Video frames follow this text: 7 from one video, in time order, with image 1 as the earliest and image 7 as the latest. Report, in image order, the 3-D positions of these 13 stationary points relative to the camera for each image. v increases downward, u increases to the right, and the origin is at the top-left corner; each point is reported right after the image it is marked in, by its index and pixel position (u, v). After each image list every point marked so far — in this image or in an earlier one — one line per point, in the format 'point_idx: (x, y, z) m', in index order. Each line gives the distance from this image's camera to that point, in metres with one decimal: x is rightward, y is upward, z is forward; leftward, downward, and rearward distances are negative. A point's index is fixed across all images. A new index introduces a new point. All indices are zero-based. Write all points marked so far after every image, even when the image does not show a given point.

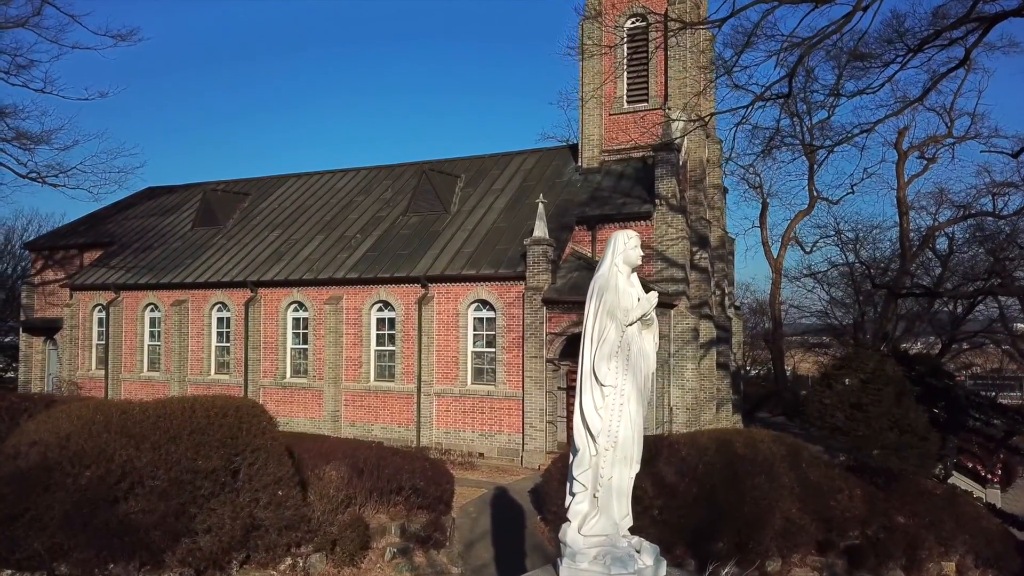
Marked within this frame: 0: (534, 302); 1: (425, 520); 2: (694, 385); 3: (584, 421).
0: (+0.5, -0.3, +18.5) m
1: (-1.3, -3.5, +11.9) m
2: (+4.3, -2.3, +19.0) m
3: (+0.5, -0.9, +5.6) m
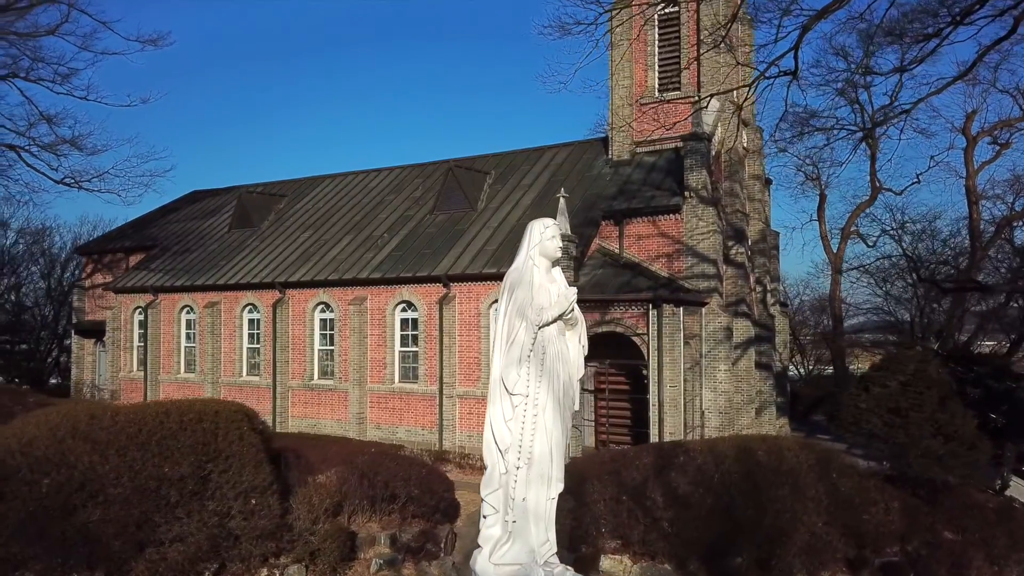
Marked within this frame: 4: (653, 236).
0: (+0.9, -0.3, +17.8) m
1: (-1.3, -3.4, +11.3) m
2: (+4.9, -2.2, +18.0) m
3: (-0.1, -0.9, +5.0) m
4: (+3.3, +1.2, +18.7) m
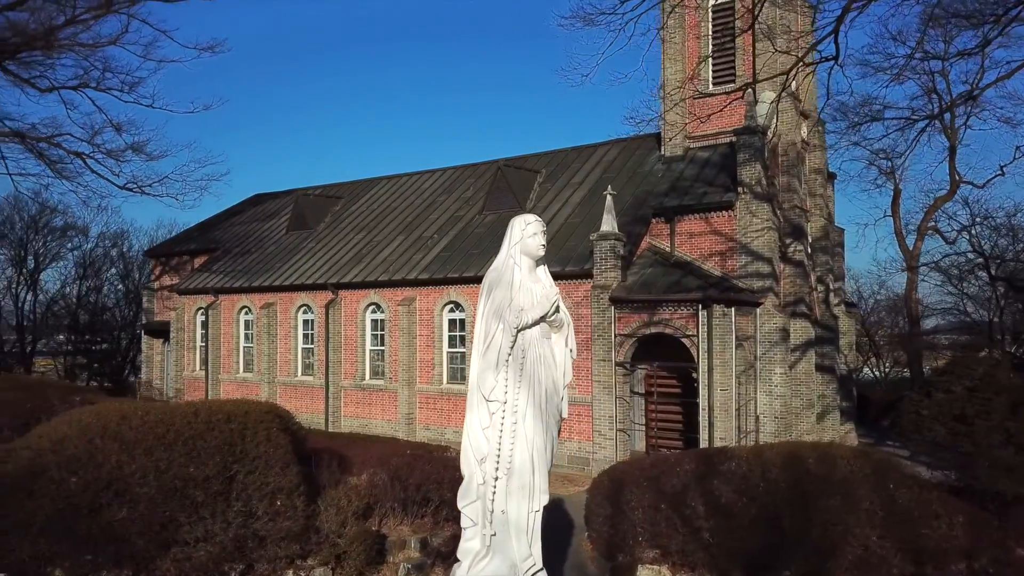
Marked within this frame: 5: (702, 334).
0: (+1.9, -0.3, +17.4) m
1: (-0.9, -3.4, +11.2) m
2: (+5.9, -2.2, +17.2) m
3: (-0.2, -0.9, +4.7) m
4: (+4.4, +1.2, +18.1) m
5: (+3.8, -0.9, +16.1) m
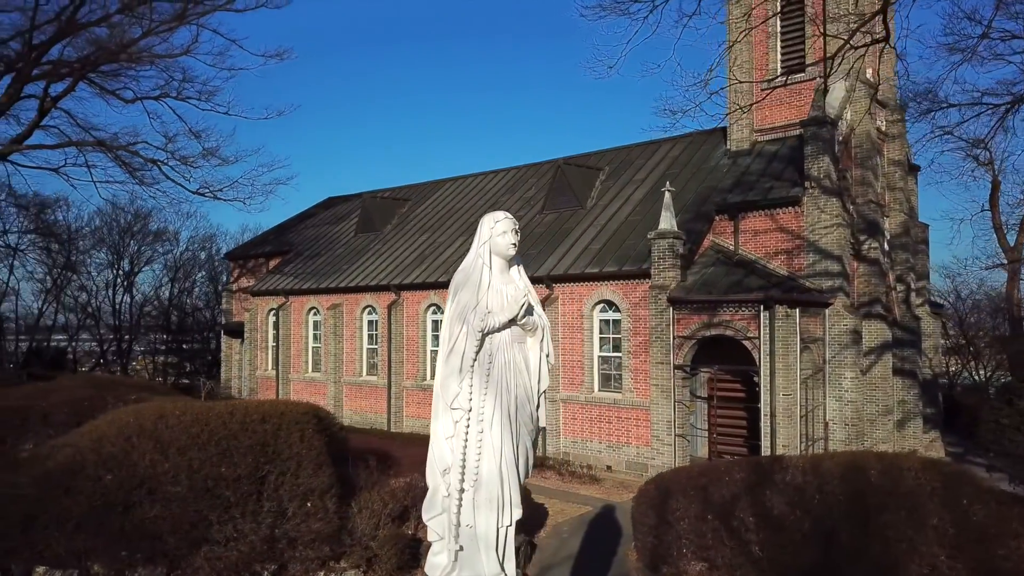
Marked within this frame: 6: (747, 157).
0: (+3.1, -0.3, +16.8) m
1: (-0.3, -3.5, +10.9) m
2: (+7.0, -2.2, +16.2) m
3: (-0.4, -0.9, +4.5) m
4: (+5.6, +1.2, +17.3) m
5: (+4.9, -0.9, +15.4) m
6: (+5.7, +3.2, +19.3) m
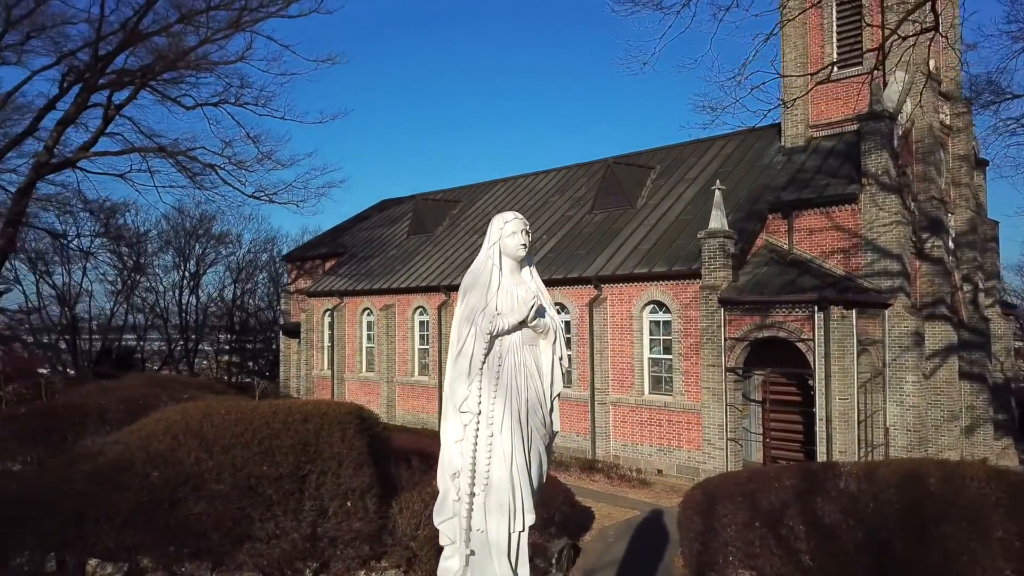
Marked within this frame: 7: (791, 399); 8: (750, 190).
0: (+4.1, -0.3, +16.4) m
1: (+0.2, -3.5, +10.9) m
2: (+7.9, -2.2, +15.6) m
3: (-0.3, -0.9, +4.4) m
4: (+6.6, +1.2, +16.7) m
5: (+5.7, -0.9, +14.9) m
6: (+6.8, +3.2, +18.7) m
7: (+5.9, -2.3, +16.8) m
8: (+5.5, +2.3, +18.4) m
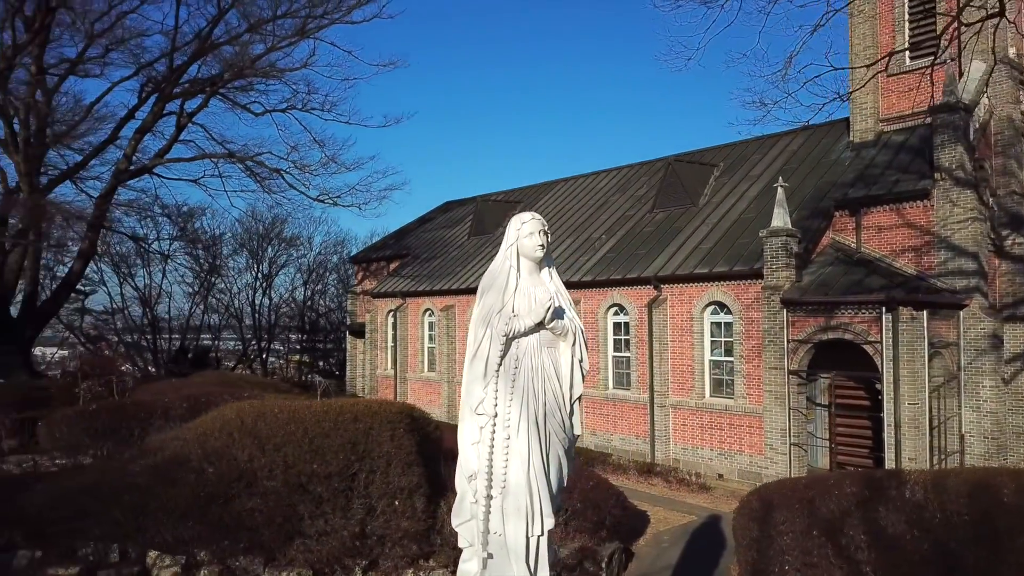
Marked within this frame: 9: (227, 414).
0: (+5.2, -0.3, +16.0) m
1: (+0.9, -3.5, +10.7) m
2: (+9.0, -2.2, +14.8) m
3: (-0.2, -0.9, +4.4) m
4: (+7.8, +1.2, +16.0) m
5: (+6.7, -0.9, +14.3) m
6: (+8.1, +3.2, +18.0) m
7: (+7.0, -2.3, +16.2) m
8: (+6.8, +2.2, +17.8) m
9: (-3.6, -1.6, +10.1) m
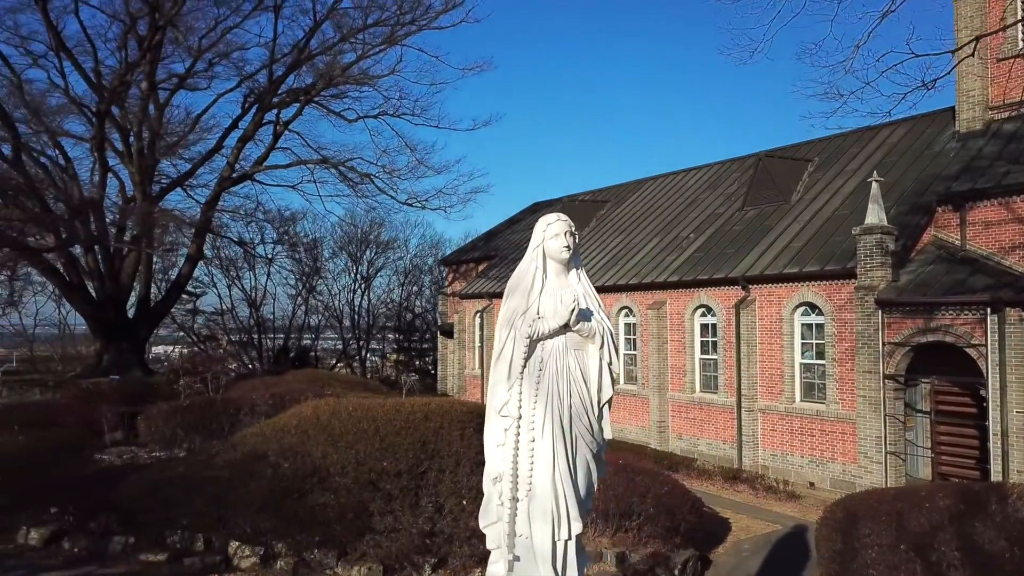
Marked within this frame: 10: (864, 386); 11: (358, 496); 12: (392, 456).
0: (+6.8, -0.3, +15.2) m
1: (+1.8, -3.5, +10.5) m
2: (+10.3, -2.2, +13.5) m
3: (-0.1, -0.9, +4.4) m
4: (+9.3, +1.2, +15.0) m
5: (+8.0, -0.9, +13.3) m
6: (+9.9, +3.2, +16.9) m
7: (+8.6, -2.3, +15.2) m
8: (+8.5, +2.2, +16.8) m
9: (-2.7, -1.6, +10.4) m
10: (+6.8, -1.9, +15.3) m
11: (-1.8, -2.5, +9.7) m
12: (-1.5, -2.1, +9.9) m
